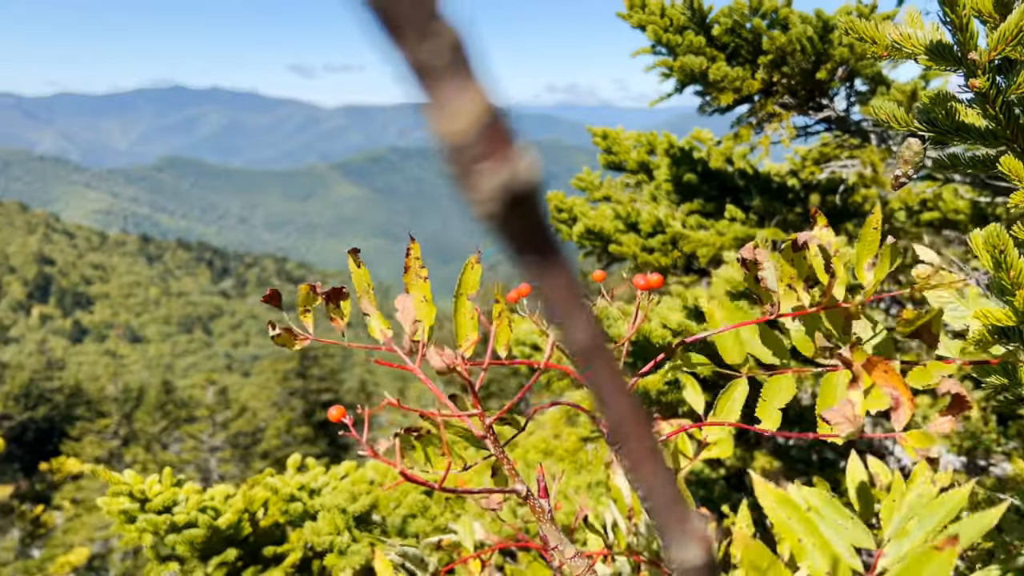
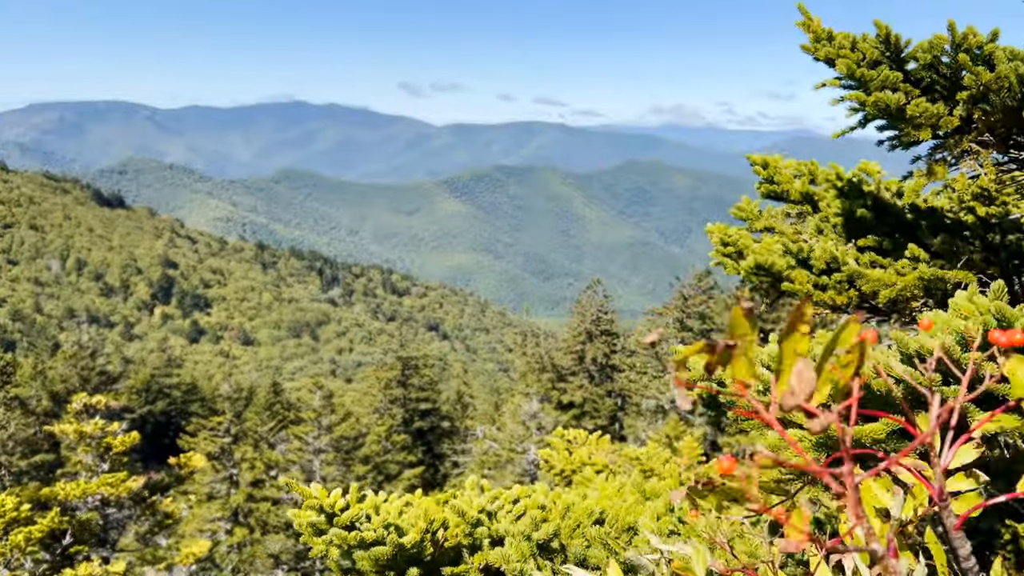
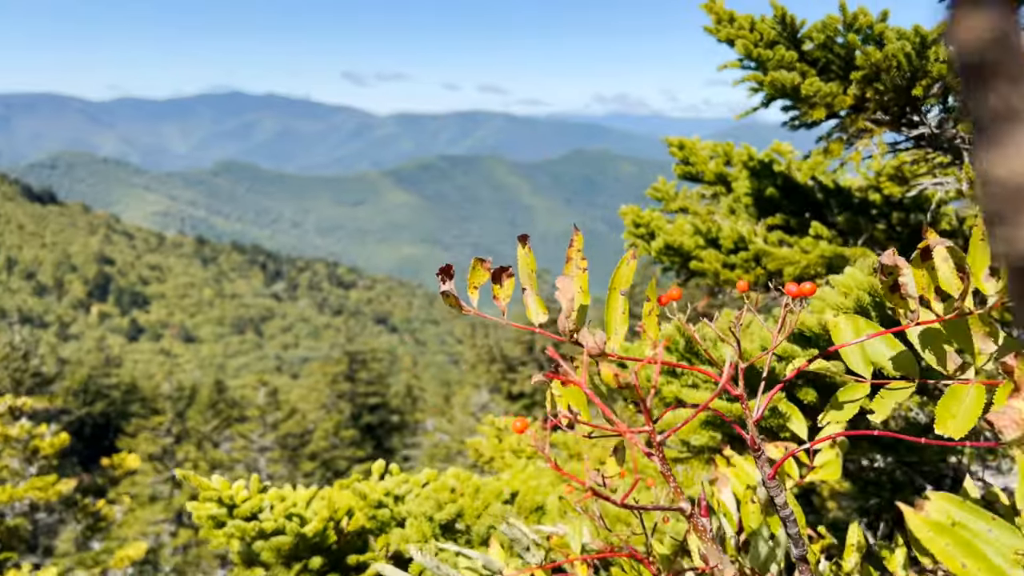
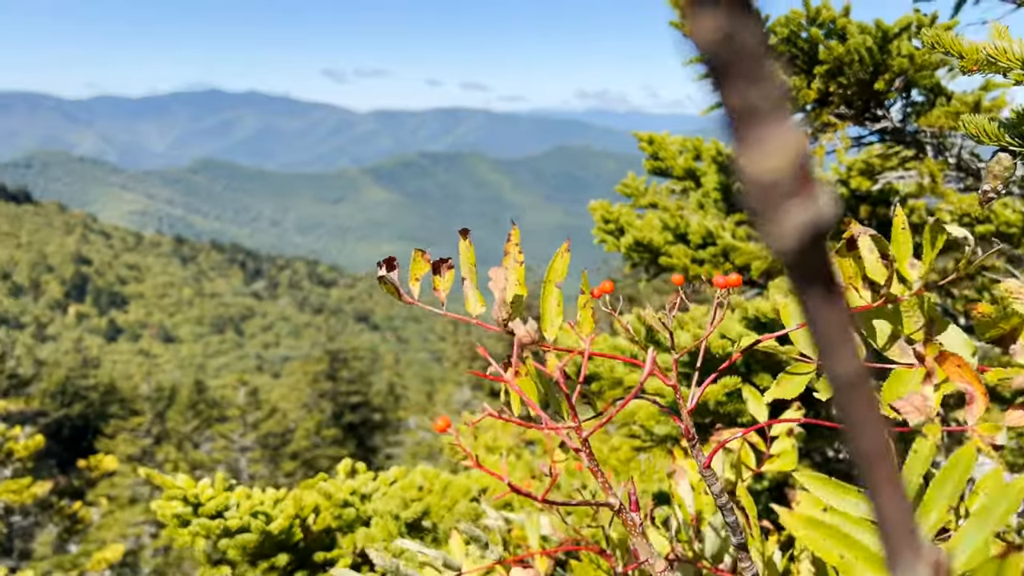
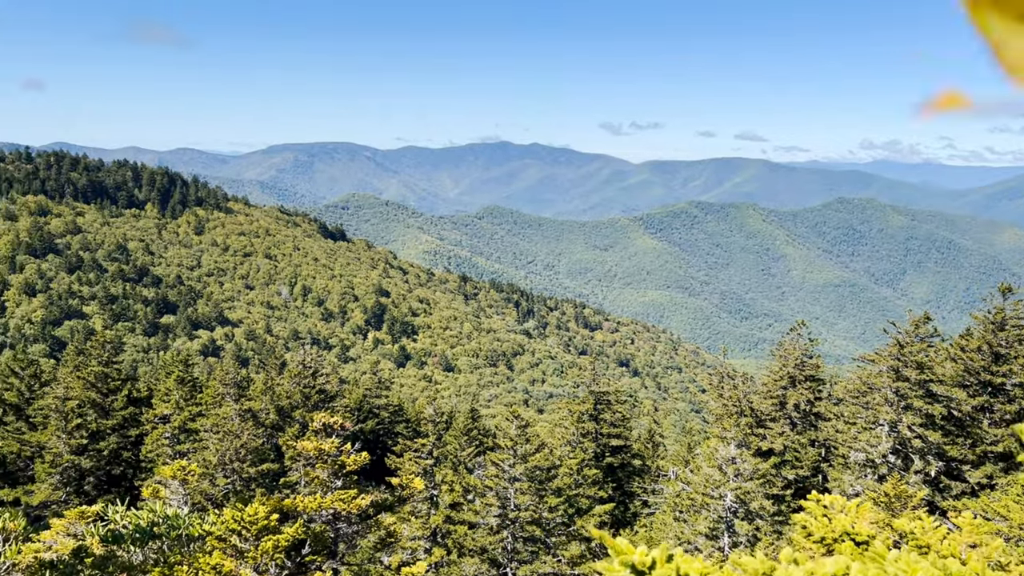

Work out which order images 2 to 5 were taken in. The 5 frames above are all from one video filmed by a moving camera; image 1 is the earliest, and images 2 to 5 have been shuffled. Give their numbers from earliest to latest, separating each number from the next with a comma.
4, 3, 2, 5
